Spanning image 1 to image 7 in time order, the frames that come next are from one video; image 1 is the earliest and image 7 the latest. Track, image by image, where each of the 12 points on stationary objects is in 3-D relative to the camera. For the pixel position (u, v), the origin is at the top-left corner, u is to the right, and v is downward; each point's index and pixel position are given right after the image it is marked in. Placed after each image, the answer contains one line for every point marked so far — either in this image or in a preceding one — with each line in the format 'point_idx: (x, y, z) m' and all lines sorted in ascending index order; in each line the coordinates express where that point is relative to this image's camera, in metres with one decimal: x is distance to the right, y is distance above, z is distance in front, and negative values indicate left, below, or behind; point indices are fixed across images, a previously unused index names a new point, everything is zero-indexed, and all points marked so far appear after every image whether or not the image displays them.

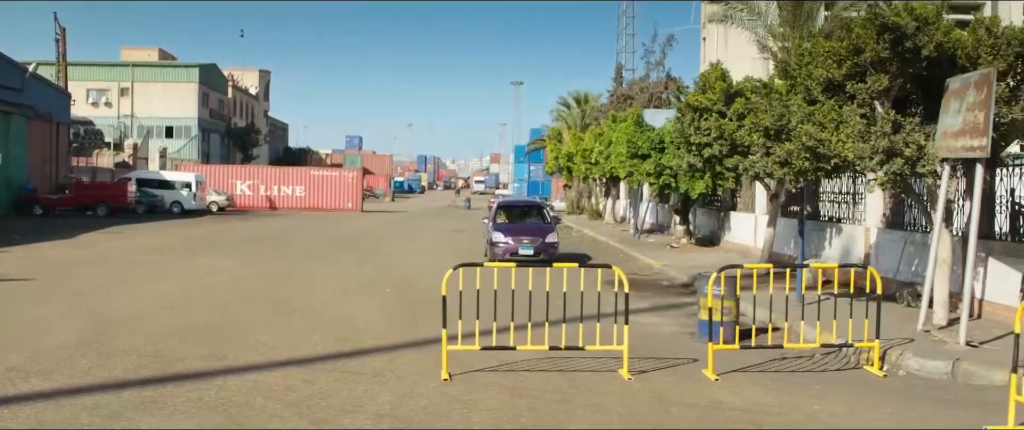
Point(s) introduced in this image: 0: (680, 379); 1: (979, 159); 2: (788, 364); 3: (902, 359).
0: (+1.4, -1.4, +9.4) m
1: (+4.0, +0.5, +9.8) m
2: (+2.4, -1.3, +10.1) m
3: (+3.4, -1.3, +9.9) m
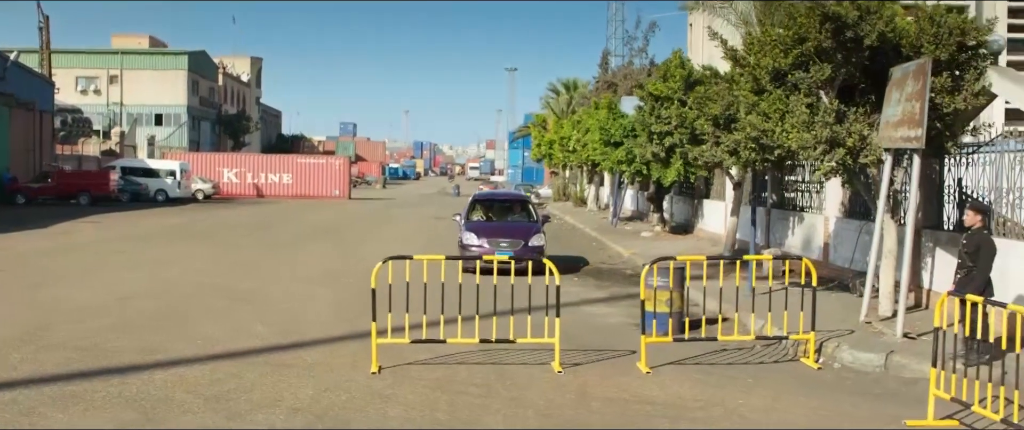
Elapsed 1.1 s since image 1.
0: (+0.8, -1.3, +9.4) m
1: (+3.5, +0.6, +9.7) m
2: (+1.8, -1.3, +10.0) m
3: (+2.8, -1.2, +9.8) m
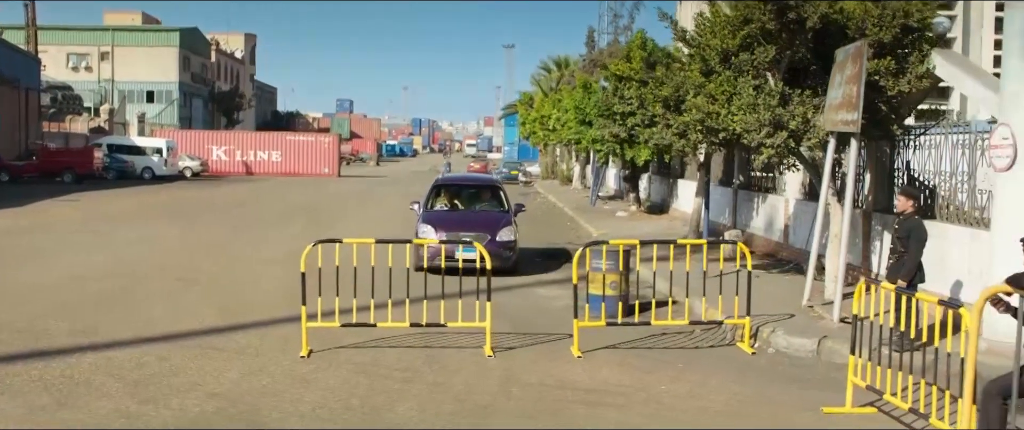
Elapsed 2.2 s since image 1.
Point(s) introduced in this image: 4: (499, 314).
0: (+0.3, -1.2, +9.4) m
1: (+2.9, +0.7, +9.6) m
2: (+1.3, -1.1, +10.0) m
3: (+2.2, -1.0, +9.8) m
4: (-0.1, -1.0, +11.1) m
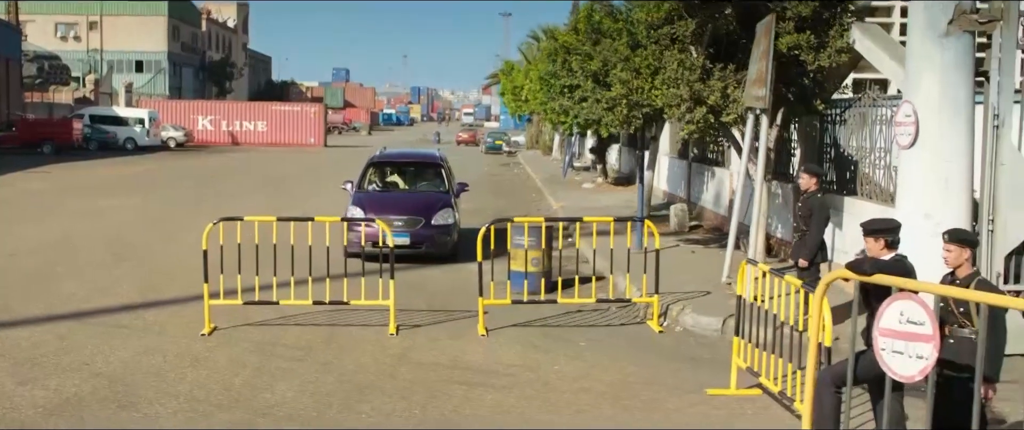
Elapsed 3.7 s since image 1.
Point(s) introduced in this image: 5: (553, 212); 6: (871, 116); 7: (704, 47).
0: (-0.5, -1.0, +9.3) m
1: (+2.1, +0.9, +9.5) m
2: (+0.5, -0.9, +9.9) m
3: (+1.4, -0.8, +9.7) m
4: (-0.9, -0.7, +11.0) m
5: (+0.6, +0.1, +18.4) m
6: (+3.2, +0.9, +10.1) m
7: (+1.8, +1.5, +10.5) m
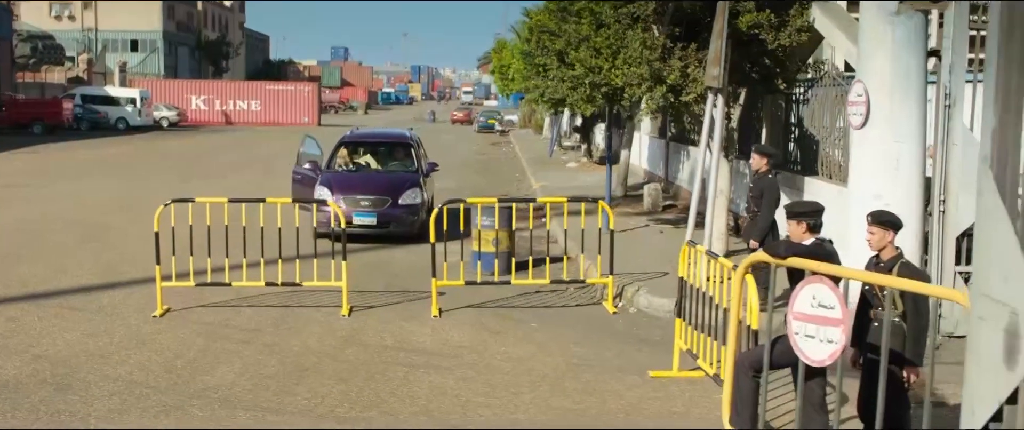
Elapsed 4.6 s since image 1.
0: (-0.9, -0.8, +9.3) m
1: (+1.7, +1.0, +9.4) m
2: (+0.1, -0.7, +9.9) m
3: (+1.1, -0.7, +9.6) m
4: (-1.3, -0.5, +11.0) m
5: (+0.3, +0.4, +18.3) m
6: (+2.8, +1.0, +10.0) m
7: (+1.4, +1.7, +10.4) m
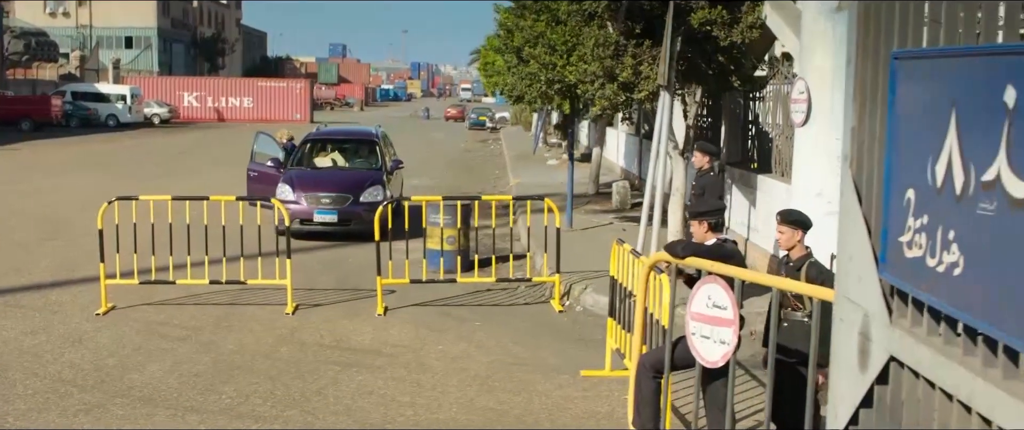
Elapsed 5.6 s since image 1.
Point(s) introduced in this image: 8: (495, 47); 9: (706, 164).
0: (-1.4, -0.8, +9.3) m
1: (+1.3, +1.1, +9.3) m
2: (-0.3, -0.7, +9.8) m
3: (+0.6, -0.7, +9.6) m
4: (-1.7, -0.5, +10.9) m
5: (-0.1, +0.4, +18.3) m
6: (+2.4, +1.1, +10.0) m
7: (+1.0, +1.7, +10.3) m
8: (0.0, +2.3, +15.2) m
9: (+1.5, +0.4, +8.6) m
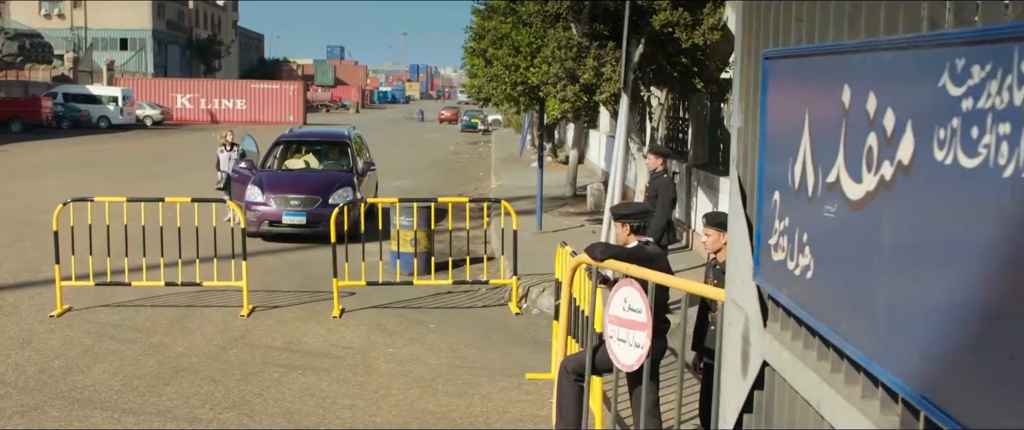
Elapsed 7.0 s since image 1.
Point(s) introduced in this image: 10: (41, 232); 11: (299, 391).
0: (-1.7, -0.8, +9.2) m
1: (+0.9, +1.0, +9.3) m
2: (-0.7, -0.7, +9.8) m
3: (+0.3, -0.7, +9.5) m
4: (-2.0, -0.5, +10.9) m
5: (-0.4, +0.4, +18.2) m
6: (+2.0, +1.0, +9.9) m
7: (+0.6, +1.7, +10.3) m
8: (-0.3, +2.2, +15.2) m
9: (+1.1, +0.4, +8.6) m
10: (-5.5, -0.2, +13.4) m
11: (-1.3, -1.1, +7.2) m
